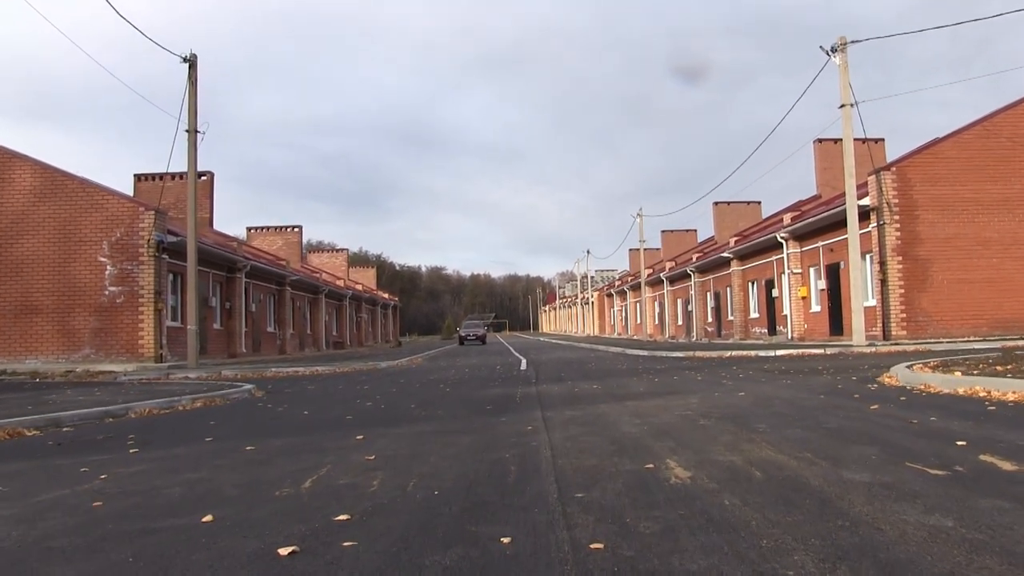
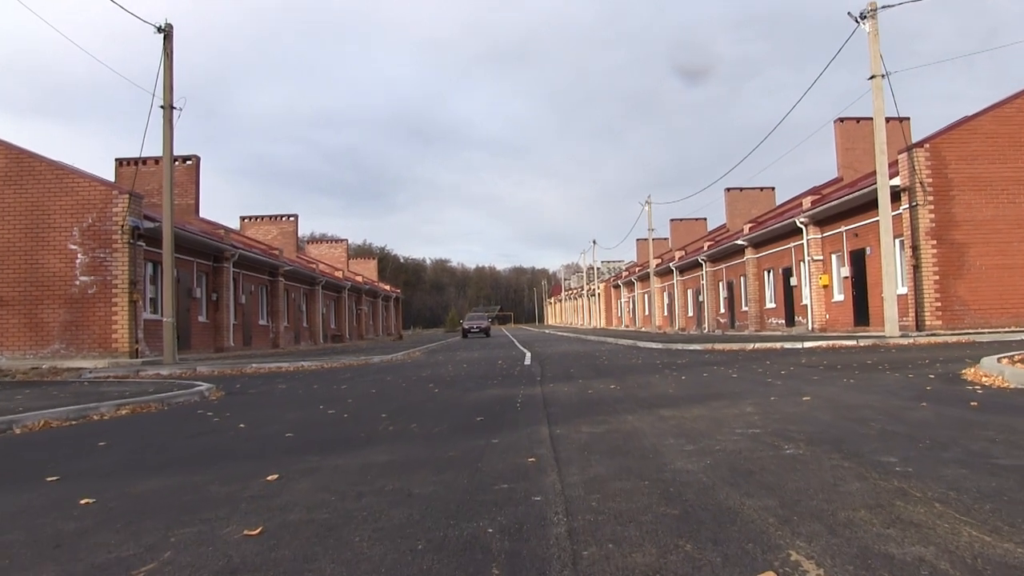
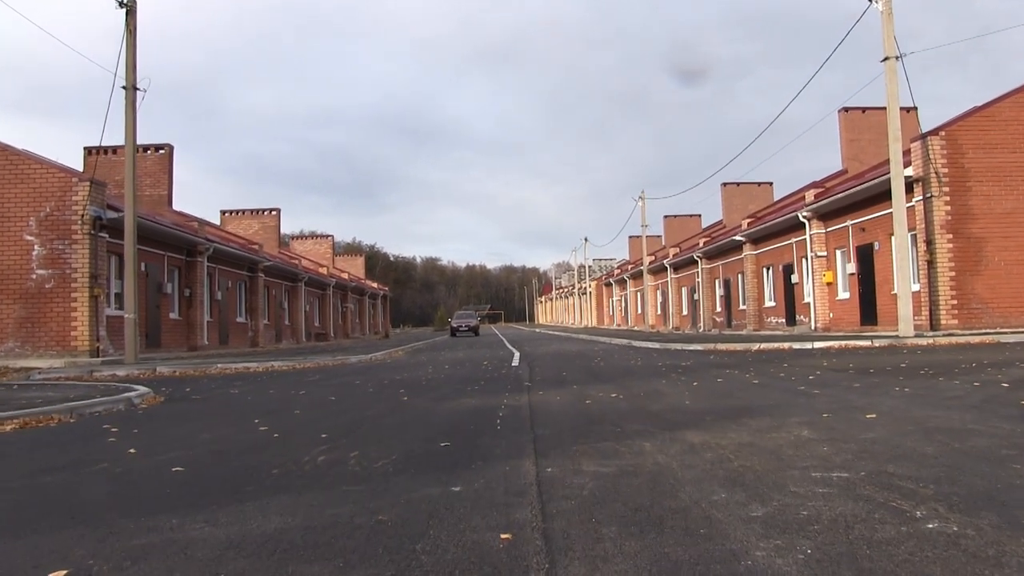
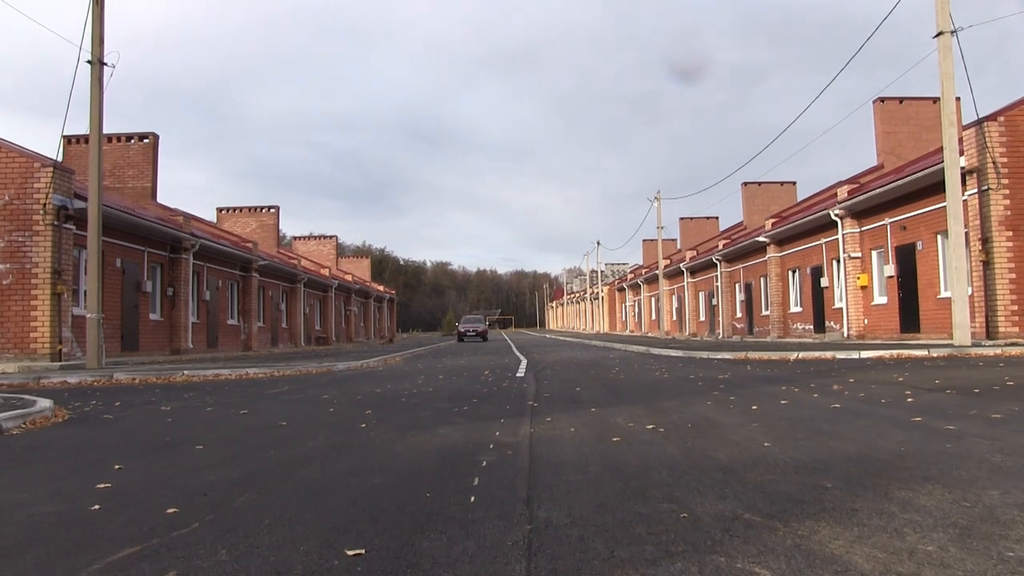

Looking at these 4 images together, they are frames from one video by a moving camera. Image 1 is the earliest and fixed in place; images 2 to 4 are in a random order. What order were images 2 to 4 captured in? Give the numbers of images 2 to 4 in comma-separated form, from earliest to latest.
2, 3, 4
